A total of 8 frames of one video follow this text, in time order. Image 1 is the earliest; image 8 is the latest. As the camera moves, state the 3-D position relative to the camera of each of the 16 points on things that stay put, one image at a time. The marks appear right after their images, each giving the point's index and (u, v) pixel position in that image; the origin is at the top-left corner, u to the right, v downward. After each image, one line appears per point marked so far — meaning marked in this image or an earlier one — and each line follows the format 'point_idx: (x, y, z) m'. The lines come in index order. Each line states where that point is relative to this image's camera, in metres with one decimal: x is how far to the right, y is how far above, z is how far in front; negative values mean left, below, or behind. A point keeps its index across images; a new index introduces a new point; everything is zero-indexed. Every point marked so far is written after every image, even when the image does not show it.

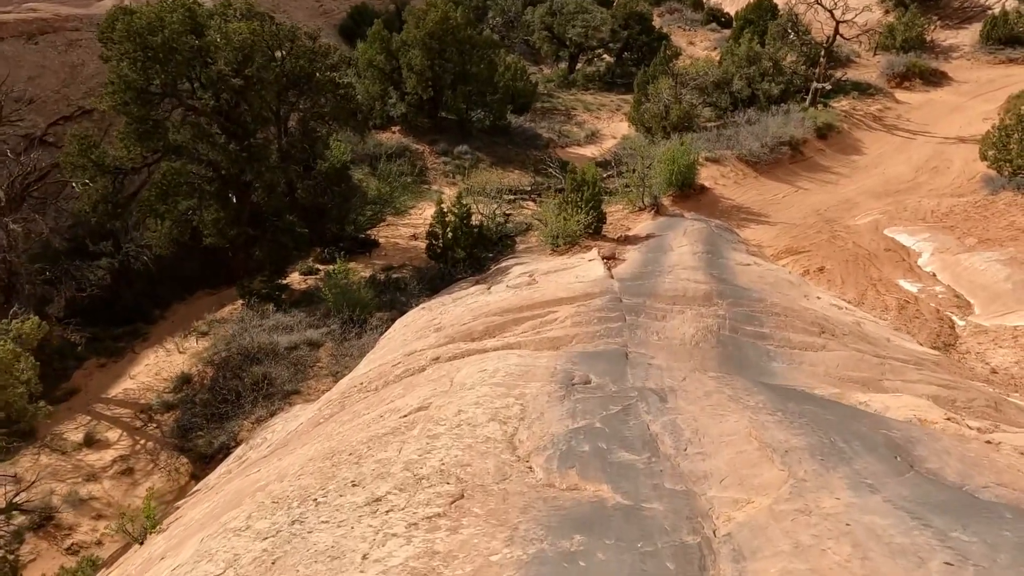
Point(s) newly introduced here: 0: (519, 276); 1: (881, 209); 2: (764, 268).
0: (+0.1, +0.2, +12.1) m
1: (+9.2, +2.0, +18.3) m
2: (+4.2, +0.3, +12.0) m
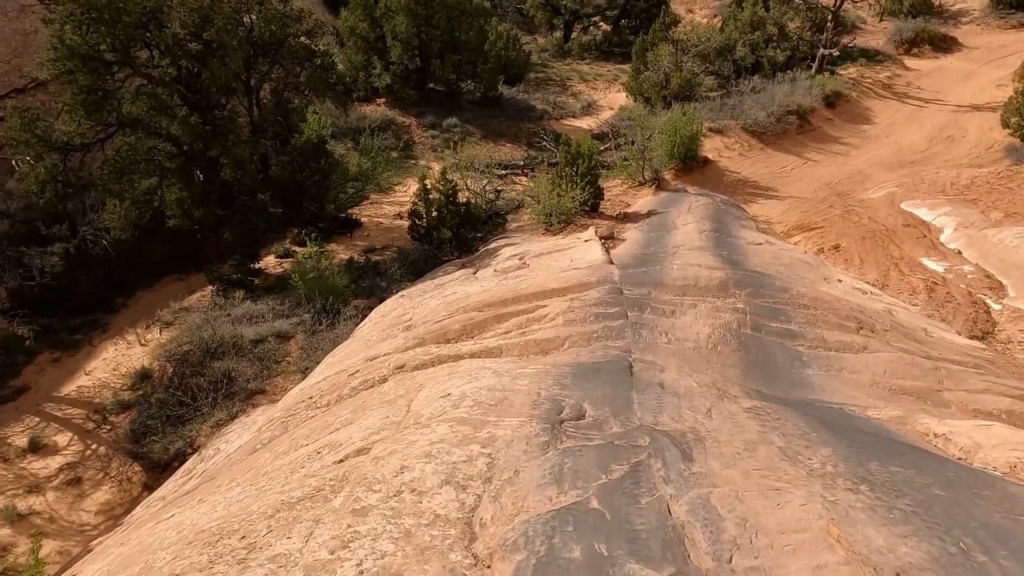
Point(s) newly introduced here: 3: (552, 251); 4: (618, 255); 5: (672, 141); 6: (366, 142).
0: (-0.1, +0.4, +11.0) m
1: (+9.0, +2.5, +17.2) m
2: (+4.0, +0.6, +10.9) m
3: (+0.4, +0.5, +10.9) m
4: (+1.4, +0.4, +9.8) m
5: (+3.7, +3.4, +16.9) m
6: (-3.7, +3.7, +18.8) m
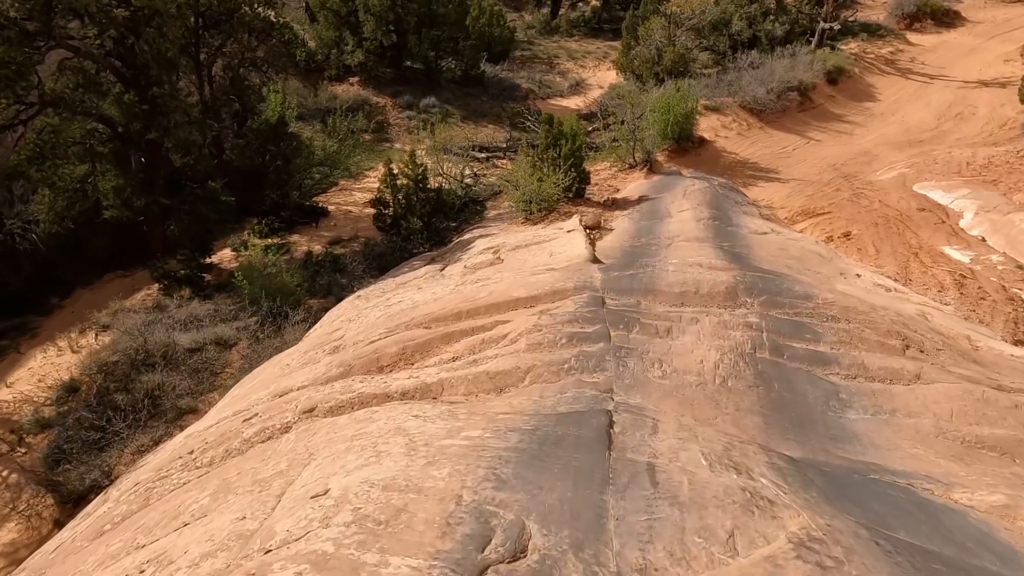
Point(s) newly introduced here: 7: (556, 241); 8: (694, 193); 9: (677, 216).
0: (-0.4, +0.5, +9.8) m
1: (+8.5, +2.7, +16.0) m
2: (+3.7, +0.7, +9.7) m
3: (+0.1, +0.6, +9.6) m
4: (+1.0, +0.4, +8.5) m
5: (+3.3, +3.6, +15.6) m
6: (-4.1, +3.9, +17.4) m
7: (+0.5, +0.6, +9.3) m
8: (+2.8, +1.4, +11.3) m
9: (+2.3, +1.0, +10.2) m
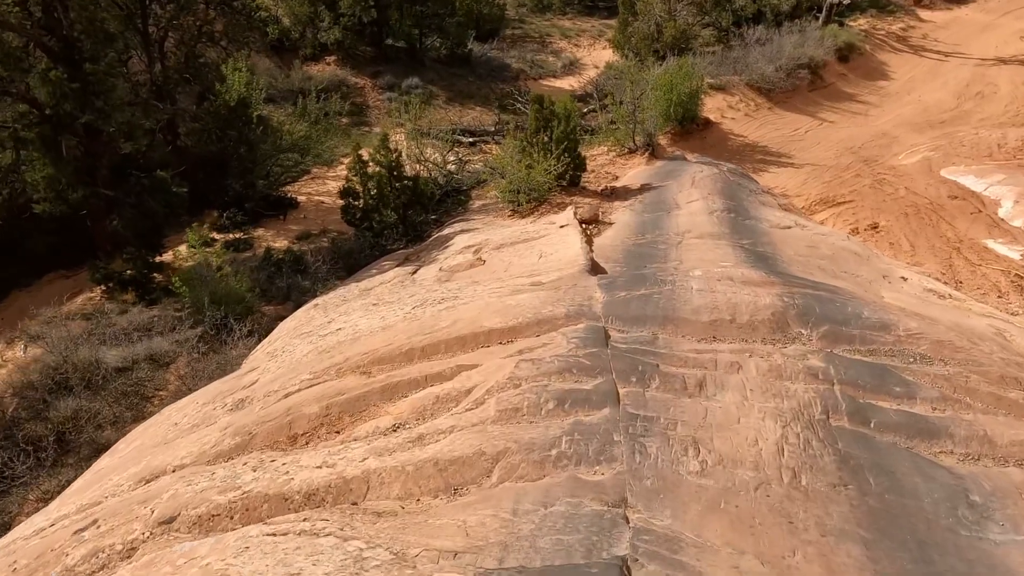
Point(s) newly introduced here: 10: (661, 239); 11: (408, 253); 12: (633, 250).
0: (-0.6, +0.4, +8.4) m
1: (+8.3, +2.9, +14.7) m
2: (+3.5, +0.6, +8.4) m
3: (-0.1, +0.5, +8.3) m
4: (+0.9, +0.4, +7.2) m
5: (+3.0, +3.6, +14.2) m
6: (-4.4, +3.9, +16.0) m
7: (+0.4, +0.5, +8.0) m
8: (+2.6, +1.4, +10.0) m
9: (+2.1, +1.0, +8.9) m
10: (+1.6, +0.5, +7.8) m
11: (-1.3, +0.4, +9.5) m
12: (+1.2, +0.4, +7.3) m
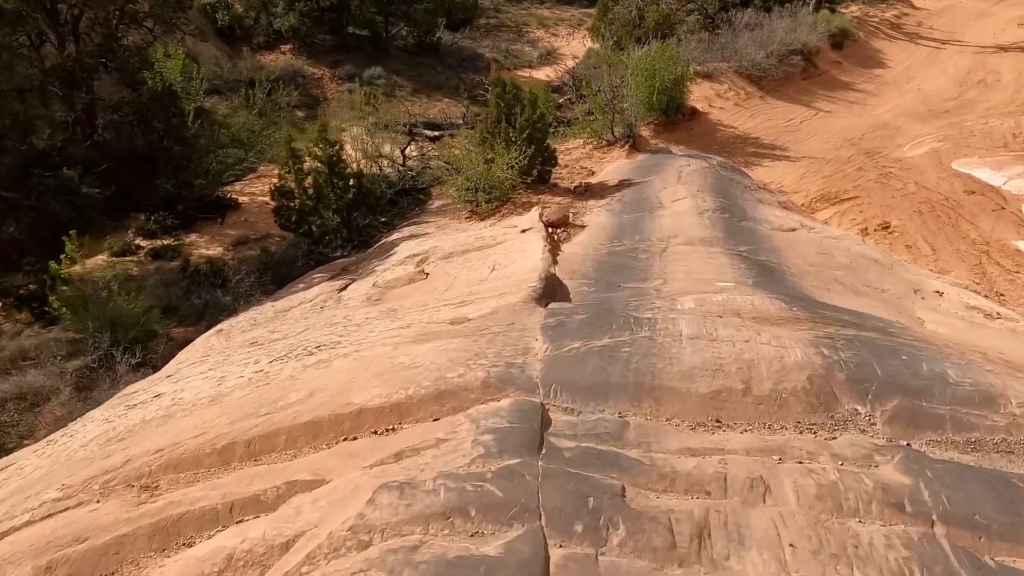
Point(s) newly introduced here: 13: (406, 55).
0: (-1.1, +0.2, +7.0) m
1: (+7.7, +2.8, +13.5) m
2: (+3.0, +0.5, +7.1) m
3: (-0.6, +0.3, +6.9) m
4: (+0.4, +0.2, +5.8) m
5: (+2.4, +3.5, +12.9) m
6: (-5.0, +3.7, +14.5) m
7: (-0.1, +0.4, +6.6) m
8: (+2.1, +1.3, +8.7) m
9: (+1.6, +0.8, +7.5) m
10: (+1.1, +0.4, +6.4) m
11: (-1.8, +0.3, +8.1) m
12: (+0.8, +0.2, +5.9) m
13: (-2.7, +5.9, +18.9) m
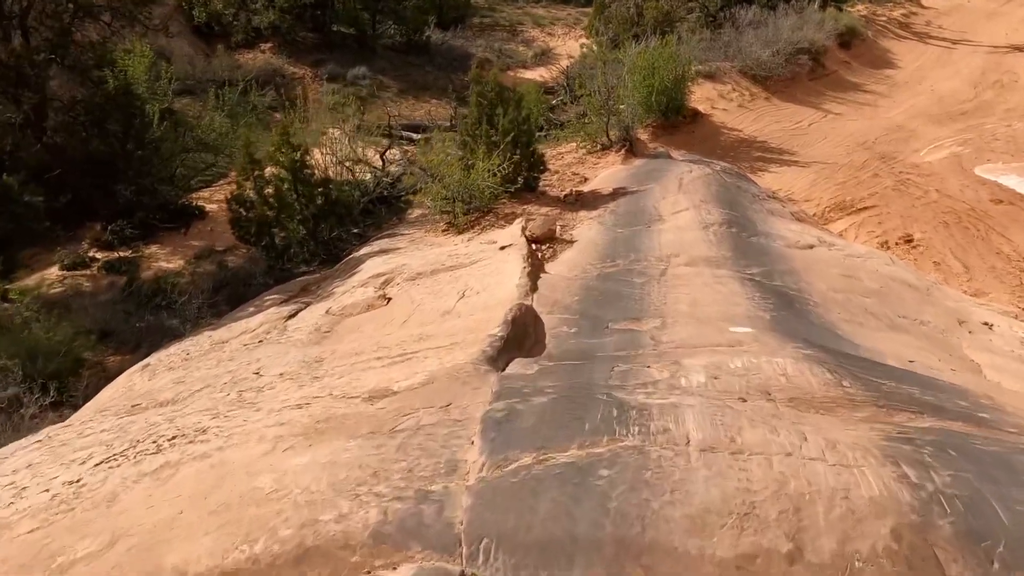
0: (-1.2, 0.0, +6.1) m
1: (+7.5, +2.6, +12.6) m
2: (+2.8, +0.3, +6.2) m
3: (-0.7, +0.1, +6.0) m
4: (+0.2, 0.0, +5.0) m
5: (+2.2, +3.3, +12.0) m
6: (-5.2, +3.5, +13.6) m
7: (-0.3, +0.2, +5.7) m
8: (+1.9, +1.1, +7.8) m
9: (+1.4, +0.6, +6.7) m
10: (+1.0, +0.2, +5.5) m
11: (-2.0, +0.1, +7.2) m
12: (+0.6, 0.0, +5.0) m
13: (-2.9, +5.7, +18.1) m
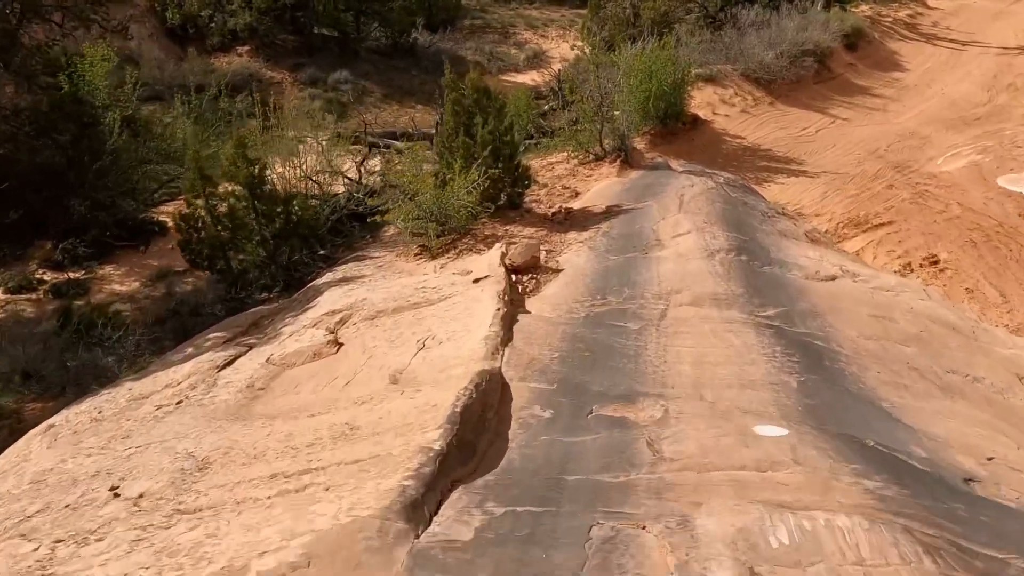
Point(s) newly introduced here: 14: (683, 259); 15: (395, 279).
0: (-1.4, -0.3, +5.3) m
1: (+7.3, +2.3, +11.8) m
2: (+2.7, 0.0, +5.4) m
3: (-0.9, -0.1, +5.2) m
4: (+0.1, -0.3, +4.1) m
5: (+2.0, +3.0, +11.2) m
6: (-5.4, +3.2, +12.8) m
7: (-0.5, -0.1, +4.9) m
8: (+1.7, +0.8, +7.0) m
9: (+1.3, +0.3, +5.8) m
10: (+0.8, -0.1, +4.7) m
11: (-2.2, -0.2, +6.3) m
12: (+0.4, -0.2, +4.2) m
13: (-3.1, +5.4, +17.2) m
14: (+1.3, +0.2, +5.5) m
15: (-1.0, +0.1, +6.3) m
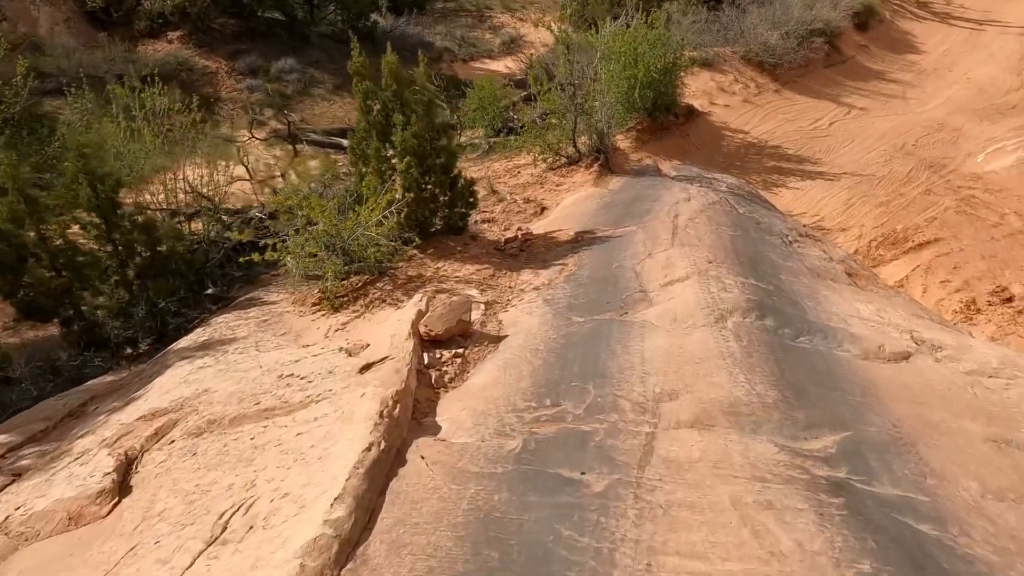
0: (-1.8, -0.7, +3.5) m
1: (+6.8, +2.0, +10.0) m
2: (+2.2, -0.4, +3.6) m
3: (-1.3, -0.6, +3.3) m
4: (-0.3, -0.7, +2.3) m
5: (+1.5, +2.7, +9.4) m
6: (-5.9, +2.8, +10.9) m
7: (-0.9, -0.6, +3.1) m
8: (+1.3, +0.4, +5.1) m
9: (+0.8, -0.1, +4.0) m
10: (+0.4, -0.5, +2.9) m
11: (-2.6, -0.7, +4.5) m
12: (0.0, -0.7, +2.4) m
13: (-3.7, +5.0, +15.3) m
14: (+0.8, -0.2, +3.7) m
15: (-1.4, -0.3, +4.5) m
